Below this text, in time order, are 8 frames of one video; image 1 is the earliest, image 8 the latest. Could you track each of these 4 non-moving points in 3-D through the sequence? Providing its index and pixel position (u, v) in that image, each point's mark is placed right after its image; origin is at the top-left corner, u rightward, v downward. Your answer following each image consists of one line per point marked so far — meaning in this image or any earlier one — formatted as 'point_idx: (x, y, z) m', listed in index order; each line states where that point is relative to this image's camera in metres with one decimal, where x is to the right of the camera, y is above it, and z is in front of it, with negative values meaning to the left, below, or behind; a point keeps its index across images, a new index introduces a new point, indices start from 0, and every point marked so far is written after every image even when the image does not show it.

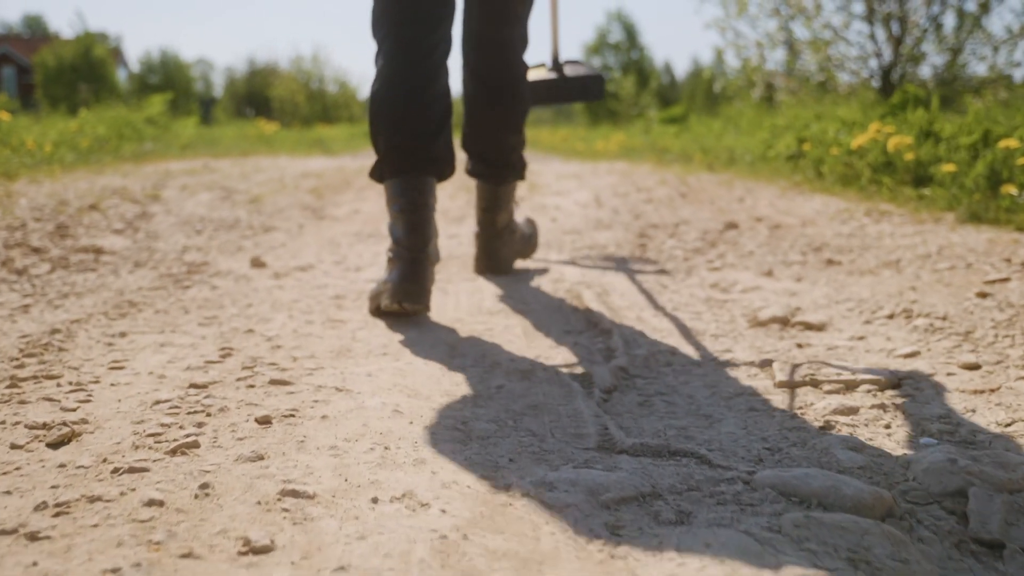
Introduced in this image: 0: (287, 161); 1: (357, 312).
0: (-1.1, +0.6, +7.3) m
1: (-0.2, 0.0, +2.2) m
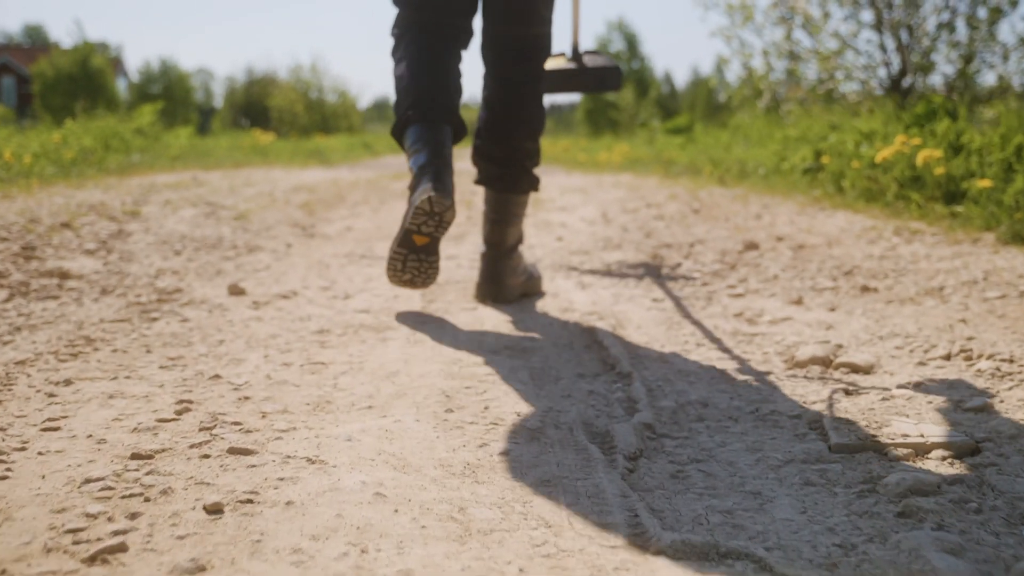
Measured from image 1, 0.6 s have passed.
0: (-1.1, +0.5, +7.1) m
1: (-0.2, -0.1, +2.0) m
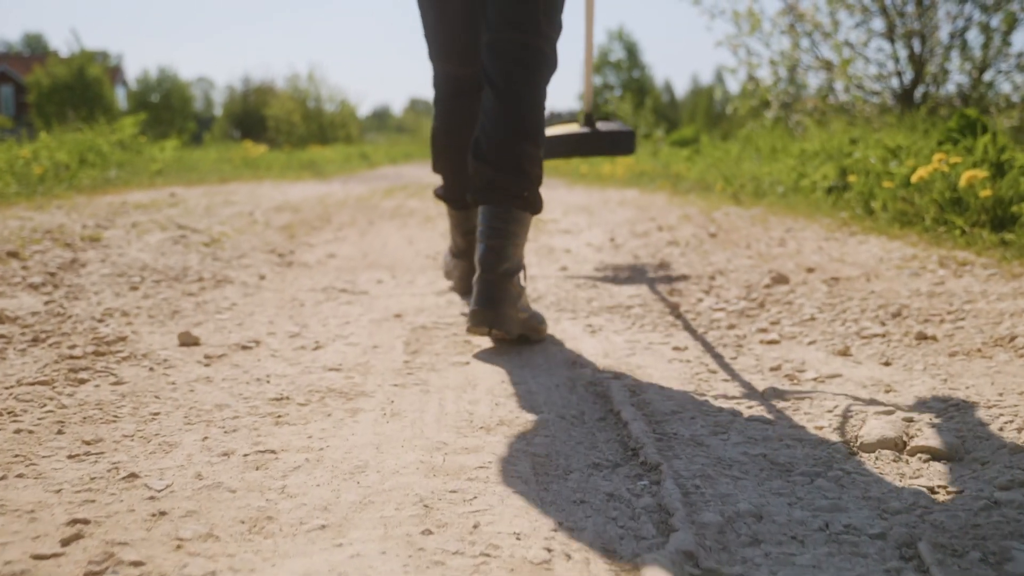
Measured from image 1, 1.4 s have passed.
0: (-1.1, +0.4, +6.7) m
1: (-0.2, -0.1, +1.6) m
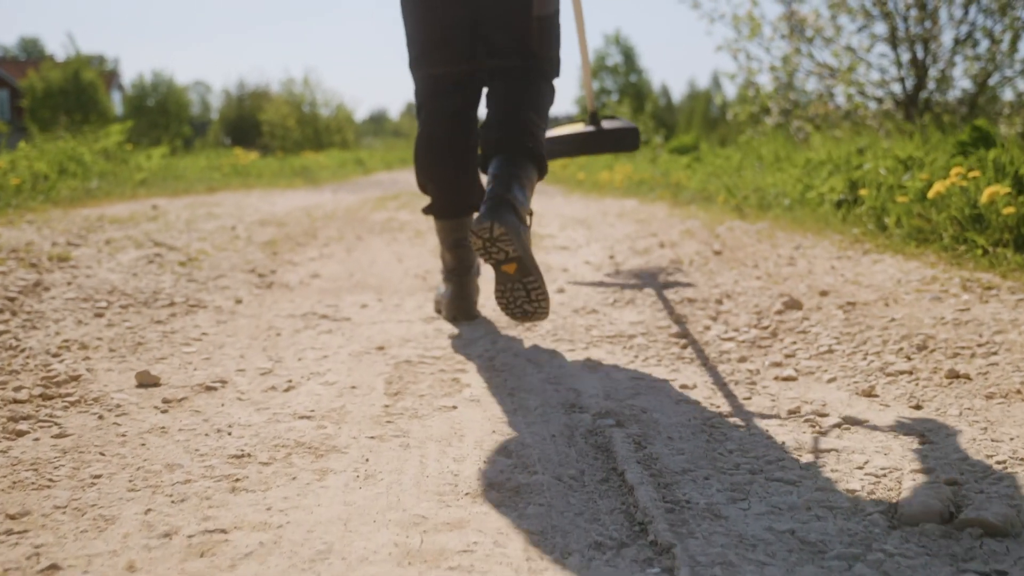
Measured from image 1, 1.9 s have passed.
0: (-1.1, +0.4, +6.5) m
1: (-0.2, -0.2, +1.4) m
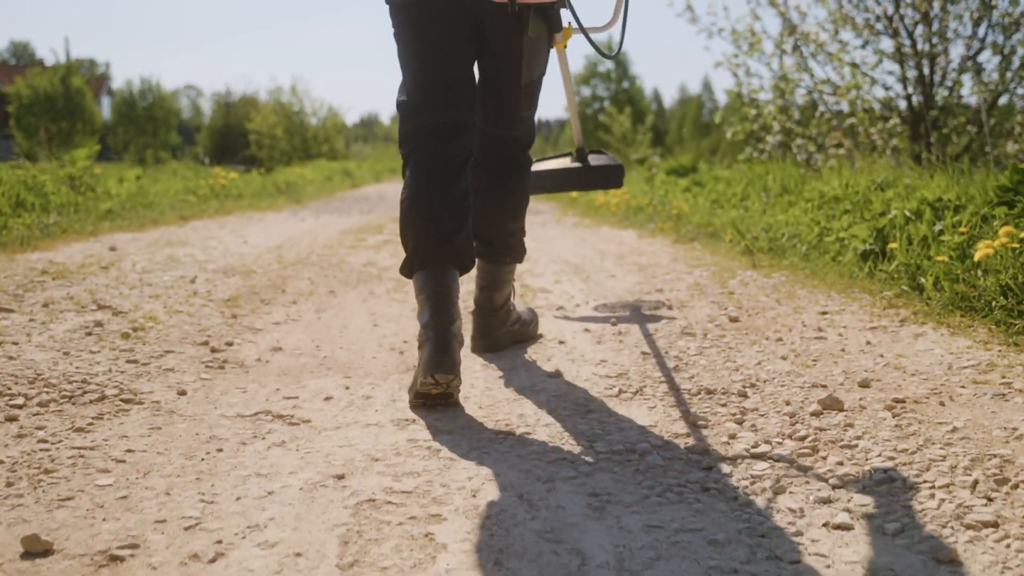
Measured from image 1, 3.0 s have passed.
0: (-1.2, +0.2, +6.1) m
1: (-0.2, -0.3, +1.0) m
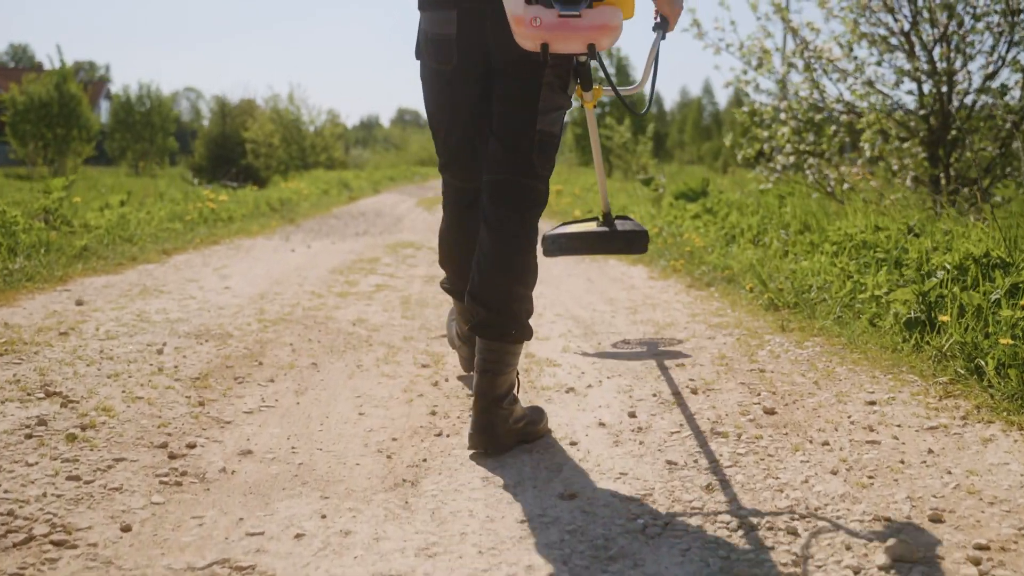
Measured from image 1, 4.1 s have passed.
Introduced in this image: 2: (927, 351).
0: (-1.2, 0.0, +5.7) m
1: (-0.2, -0.5, +0.6) m
2: (+0.9, -0.1, +3.2) m
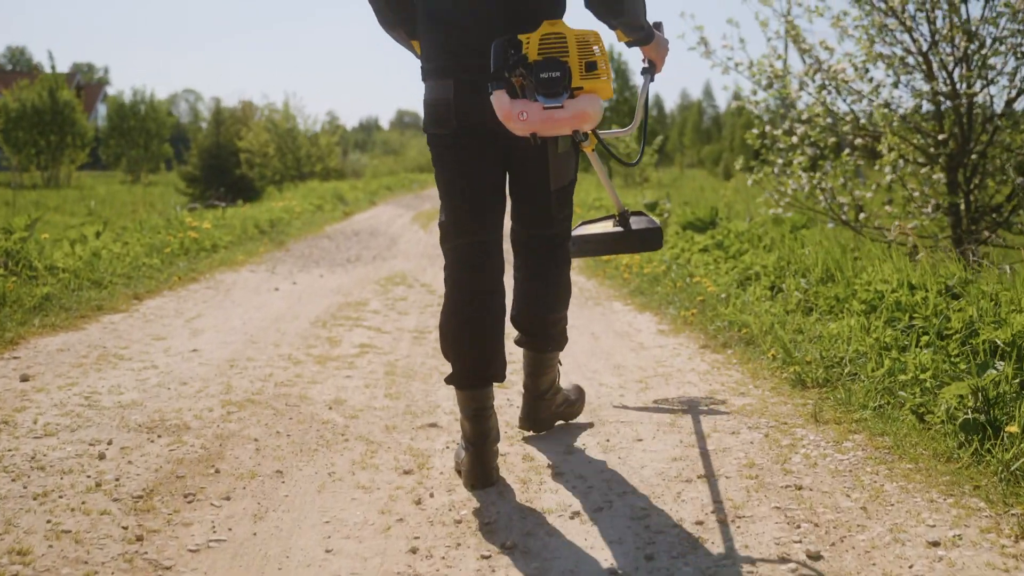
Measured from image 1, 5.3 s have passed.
0: (-1.2, -0.1, +5.2) m
1: (-0.2, -0.7, +0.1) m
2: (+0.9, -0.3, +2.8) m
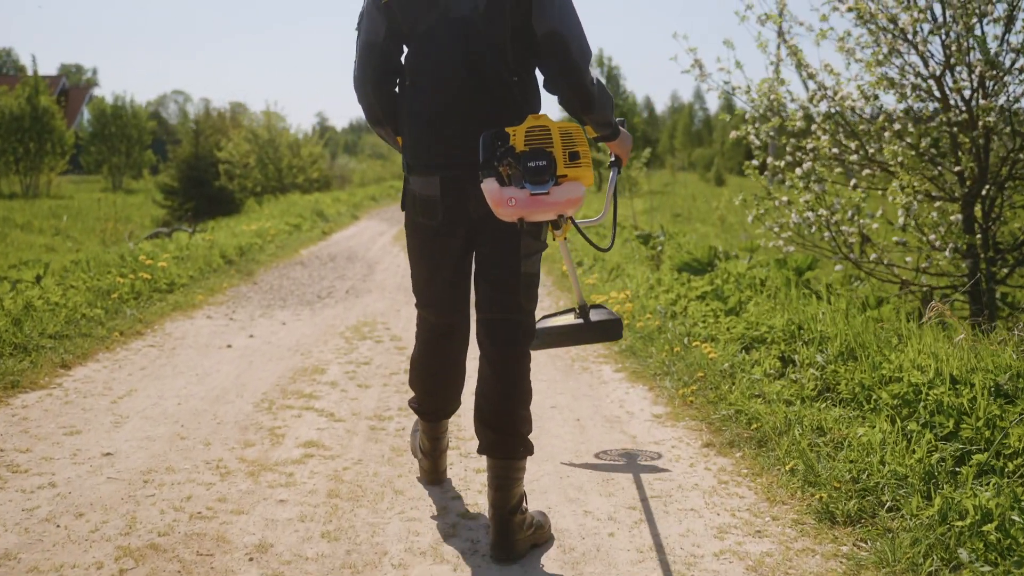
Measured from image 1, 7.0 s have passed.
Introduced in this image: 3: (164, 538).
0: (-1.2, -0.4, +4.5) m
1: (-0.3, -0.9, -0.6) m
2: (+0.8, -0.6, +2.1) m
3: (-0.7, -0.5, +3.1) m
